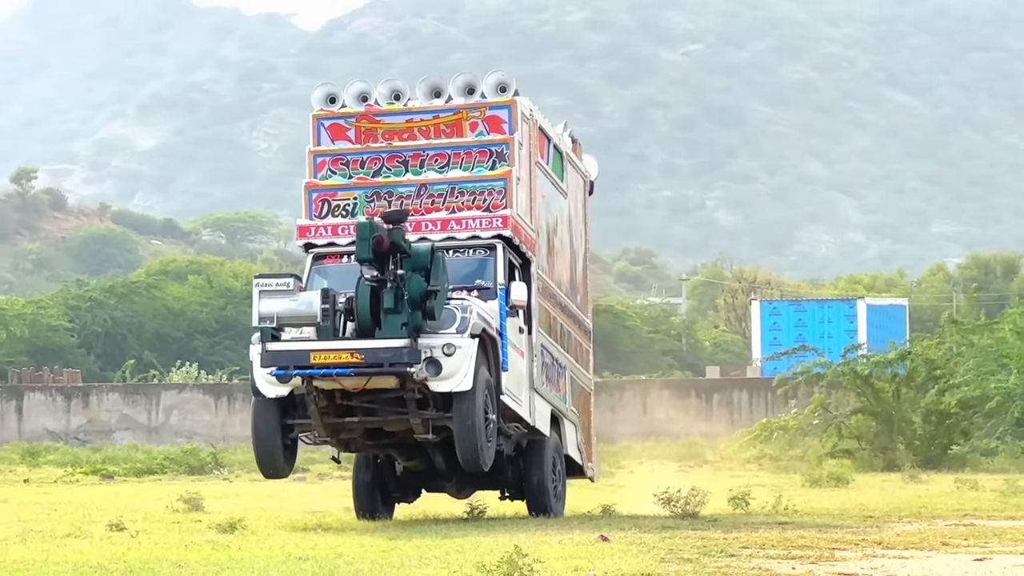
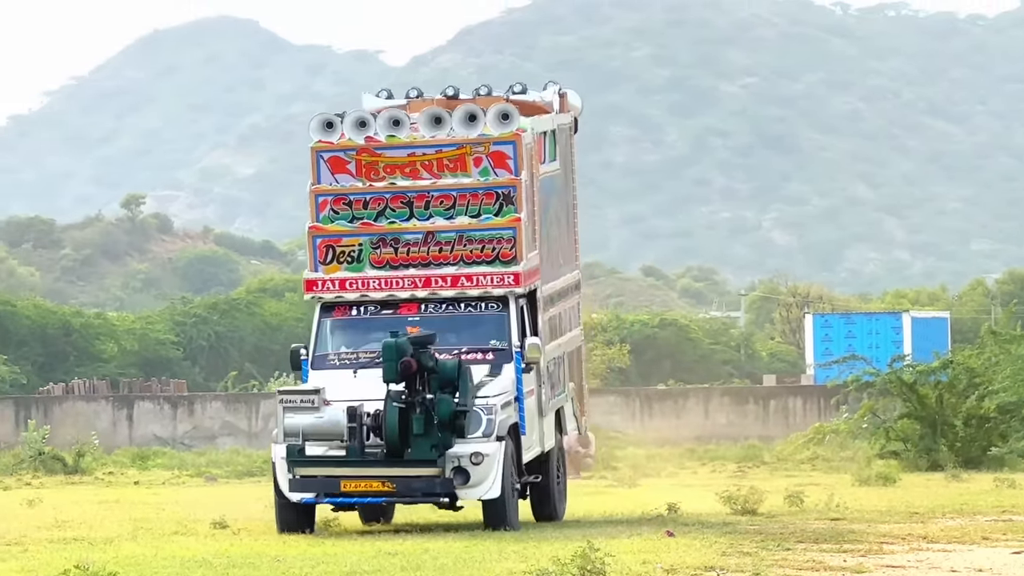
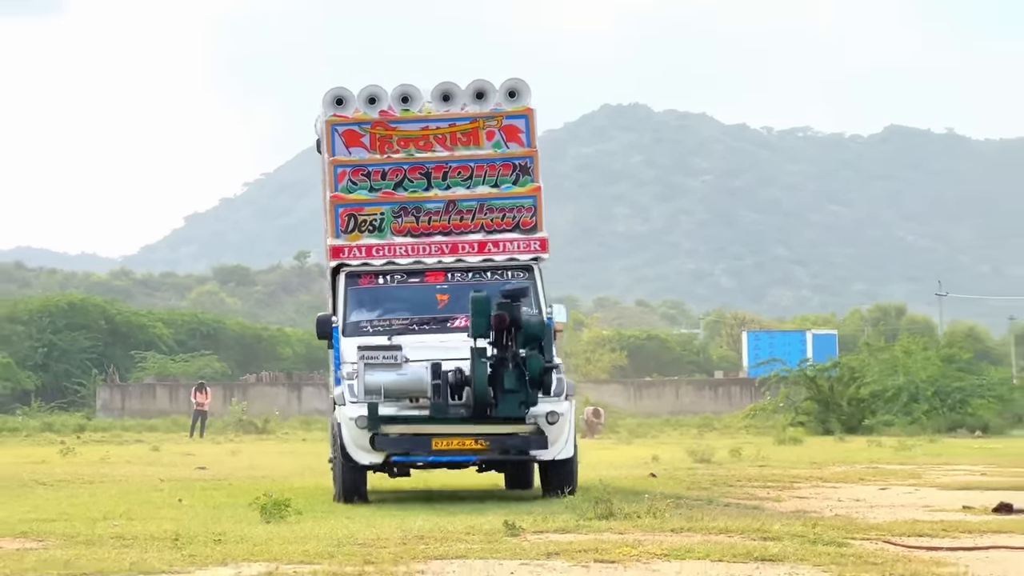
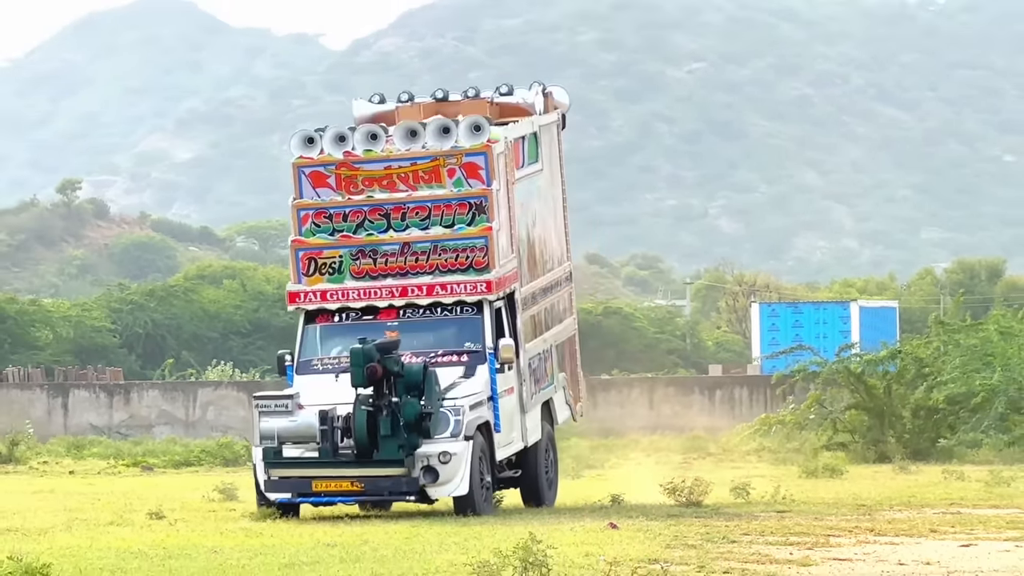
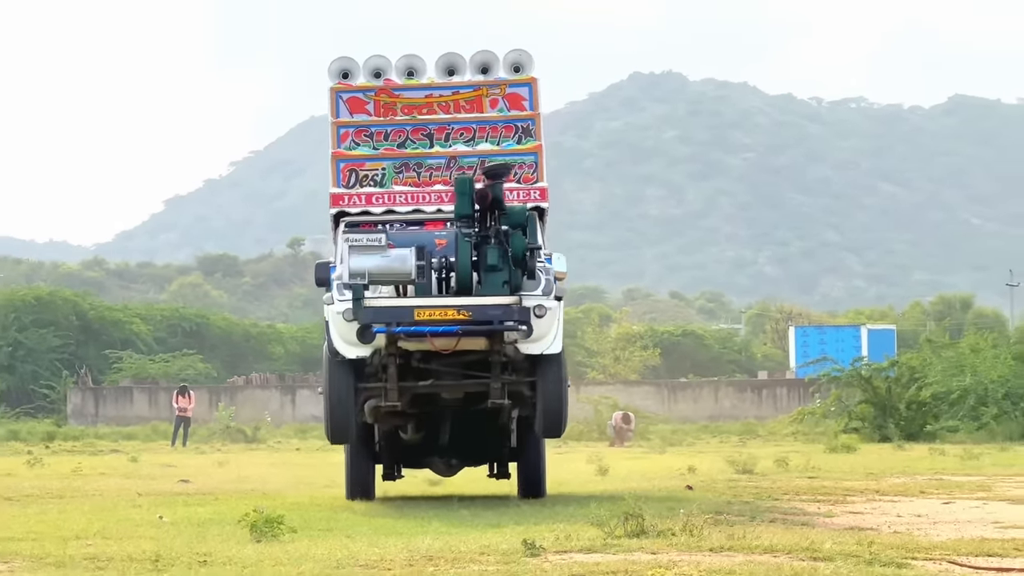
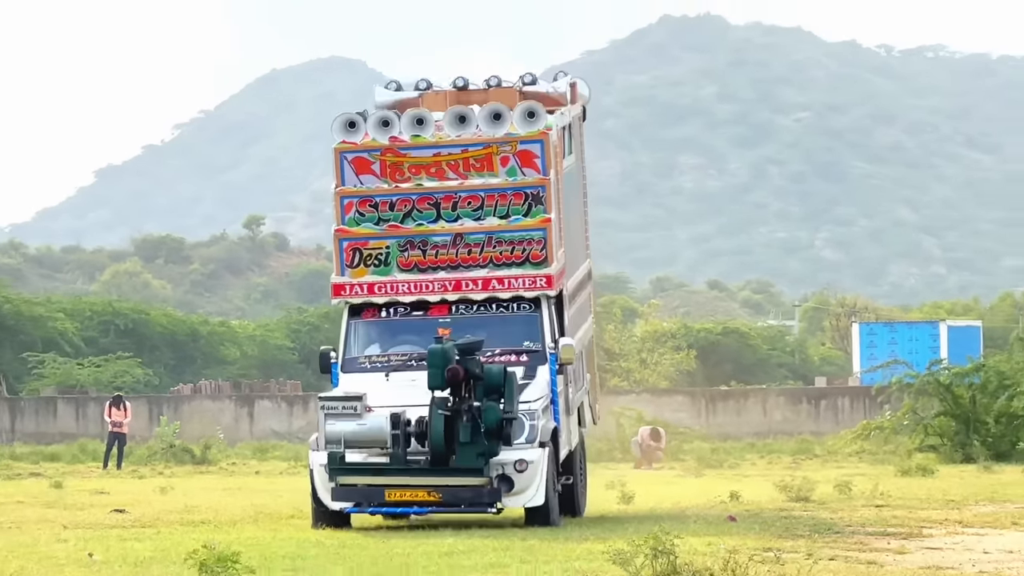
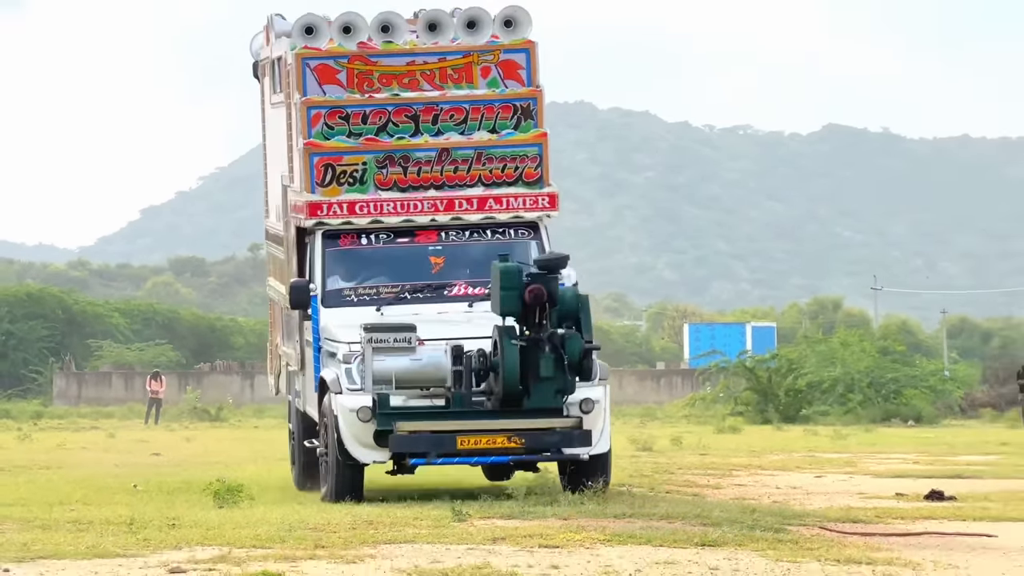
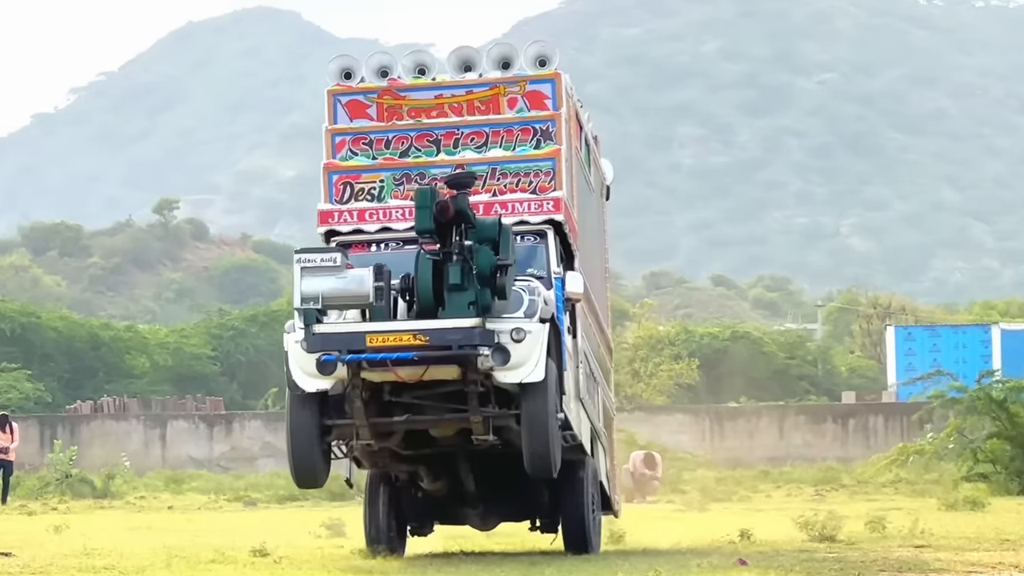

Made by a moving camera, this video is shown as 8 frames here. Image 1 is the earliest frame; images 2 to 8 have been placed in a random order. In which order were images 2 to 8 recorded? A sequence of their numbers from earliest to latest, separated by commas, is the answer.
4, 2, 8, 6, 5, 3, 7
